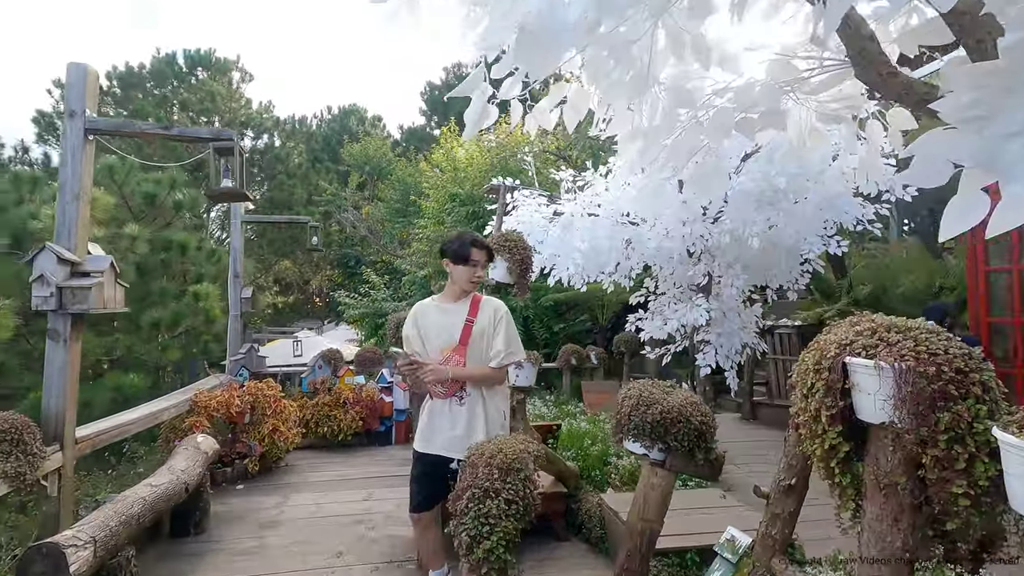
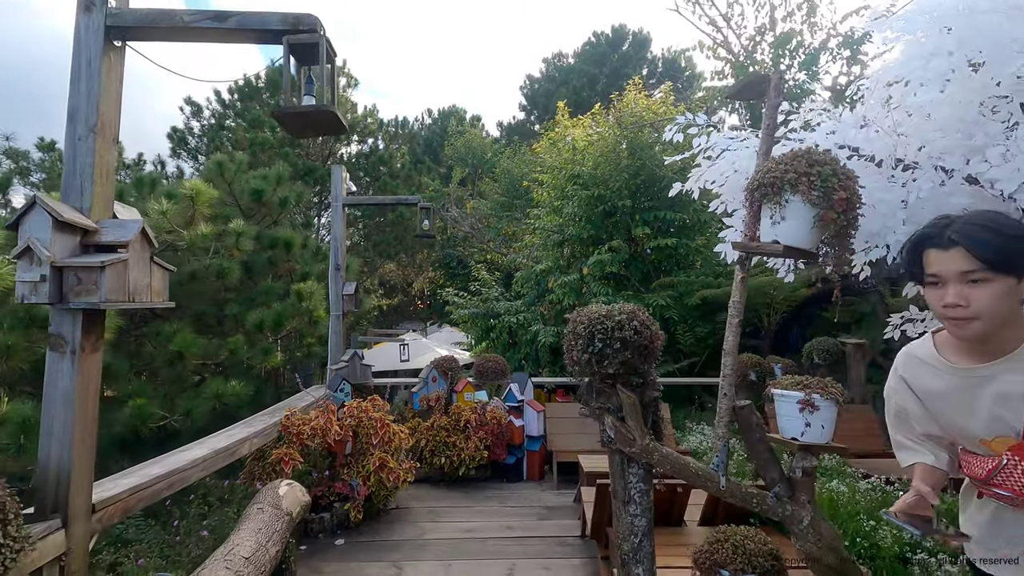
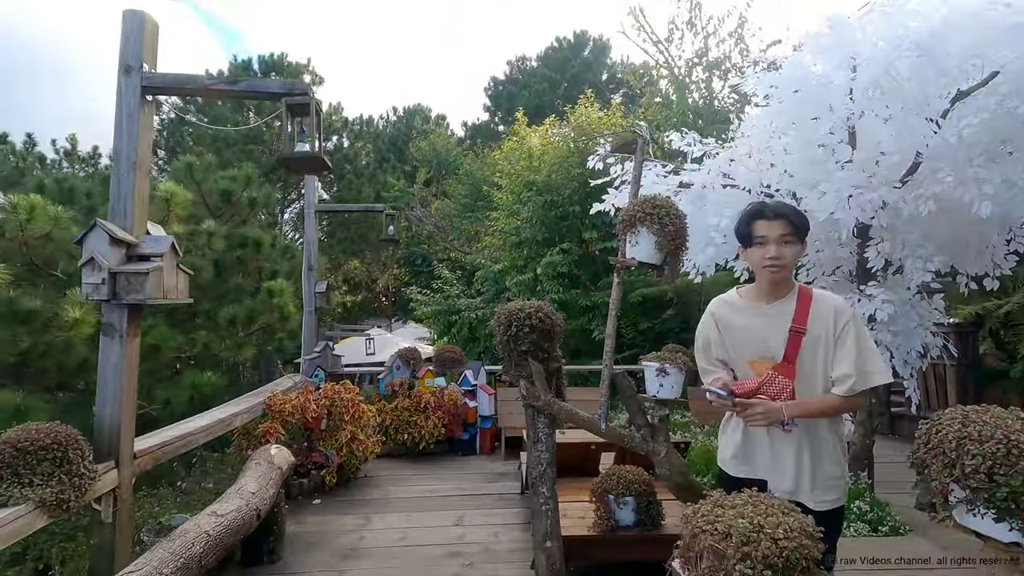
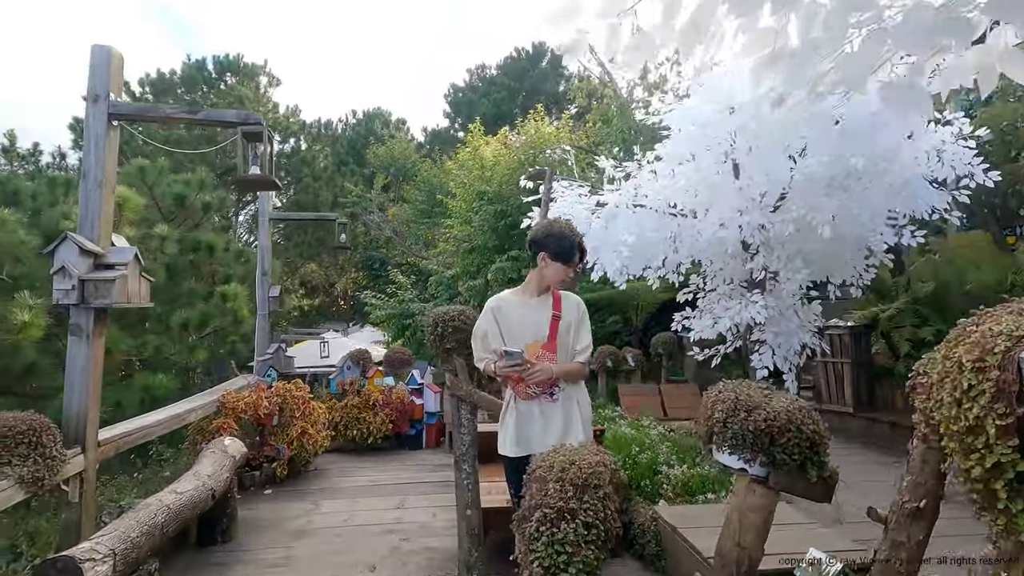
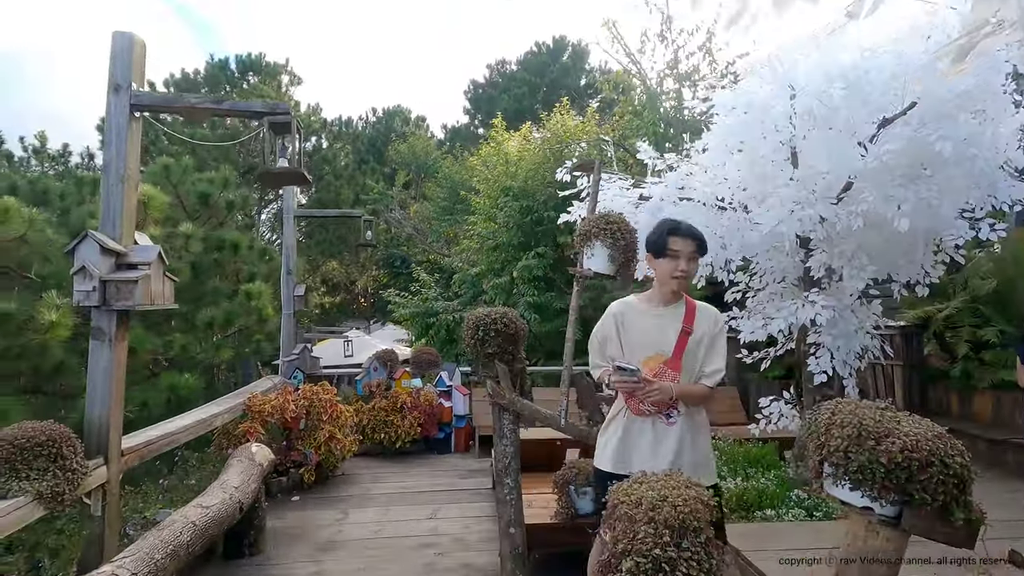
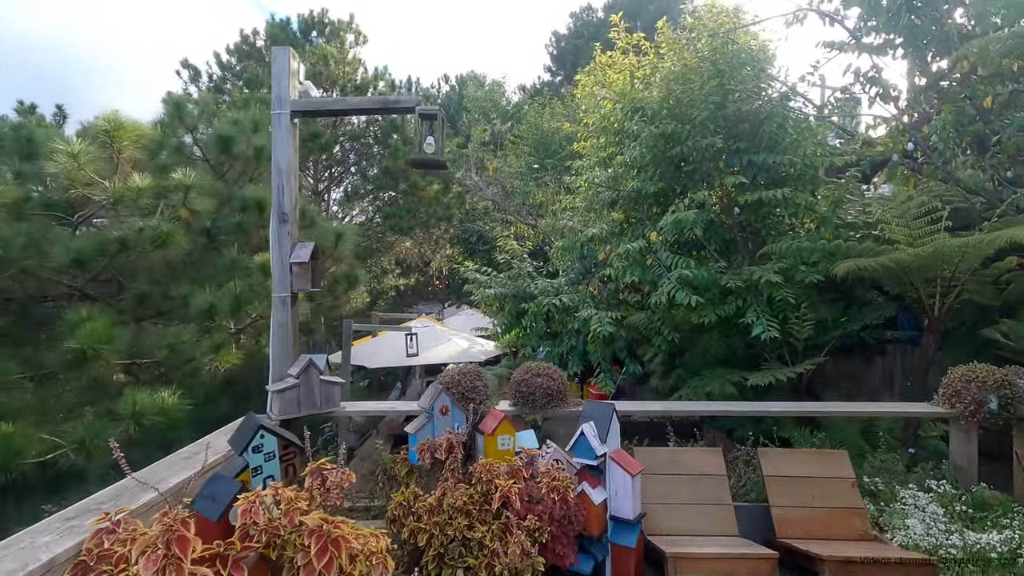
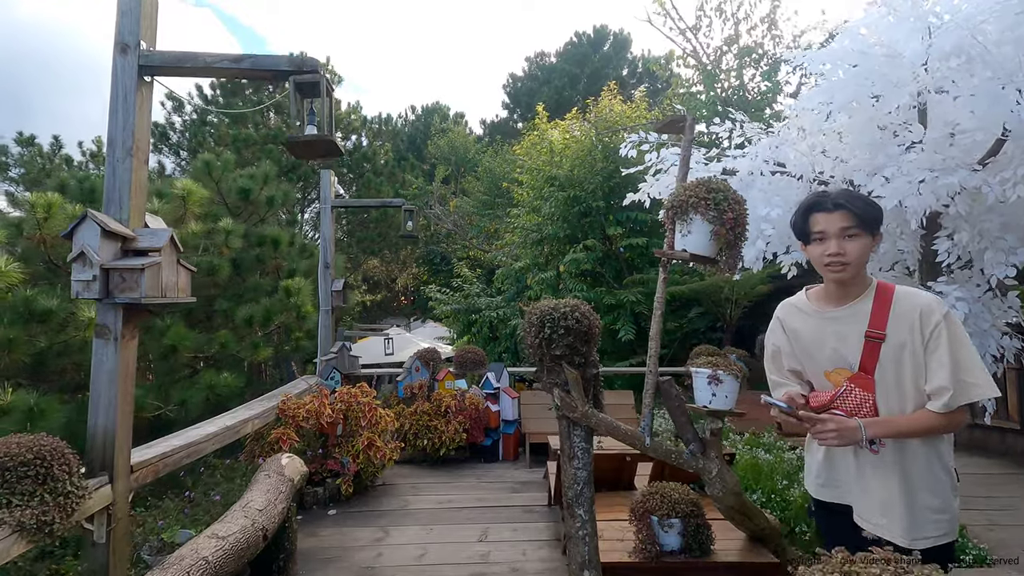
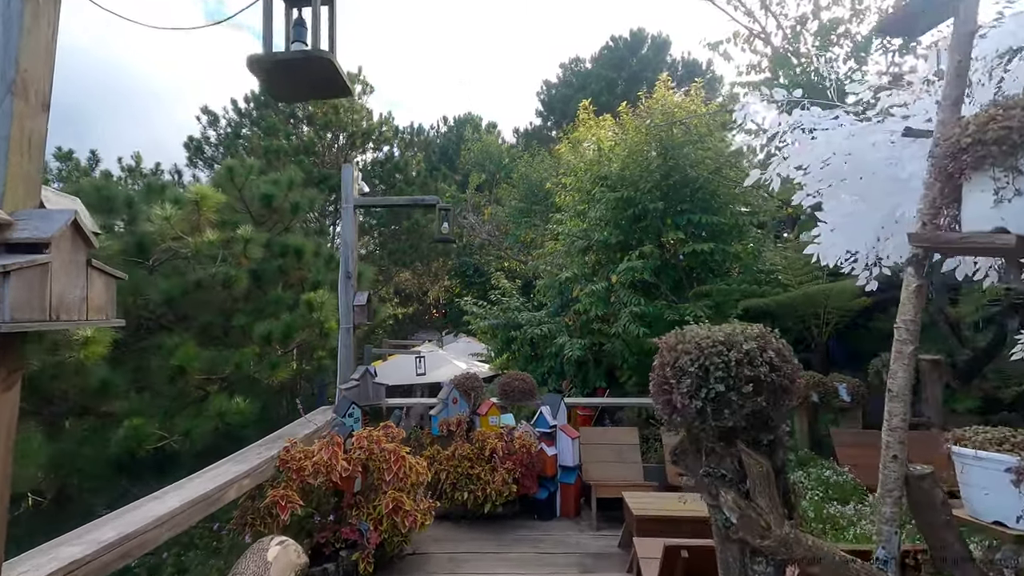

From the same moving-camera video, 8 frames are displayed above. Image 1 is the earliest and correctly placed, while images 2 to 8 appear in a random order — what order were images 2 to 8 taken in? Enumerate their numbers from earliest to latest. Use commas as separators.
4, 5, 3, 7, 2, 8, 6
